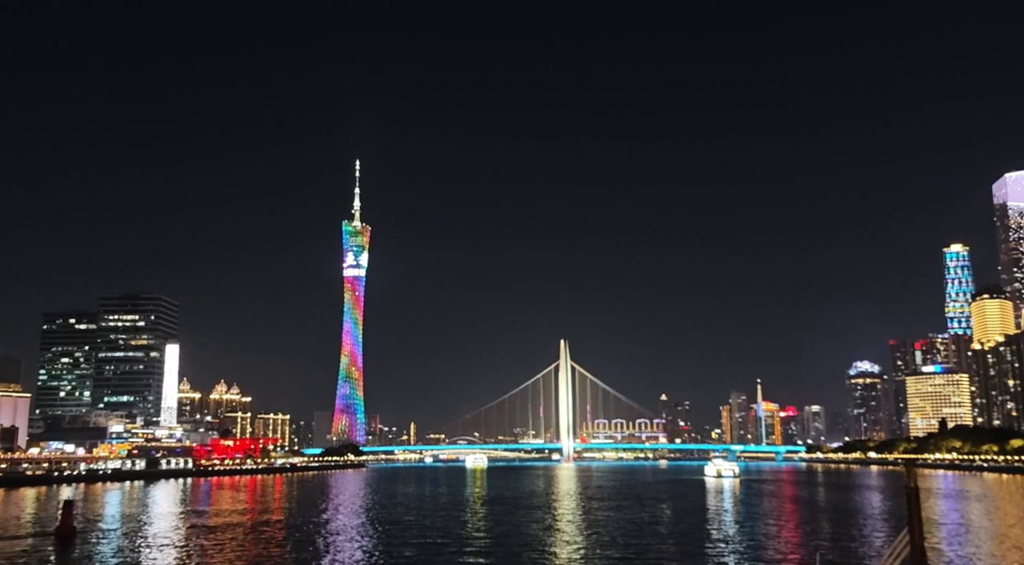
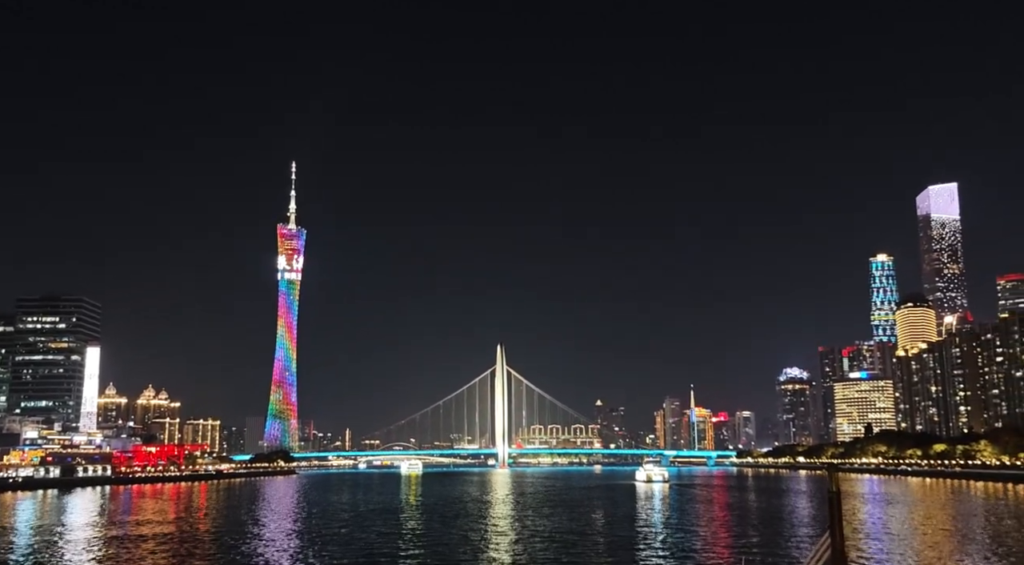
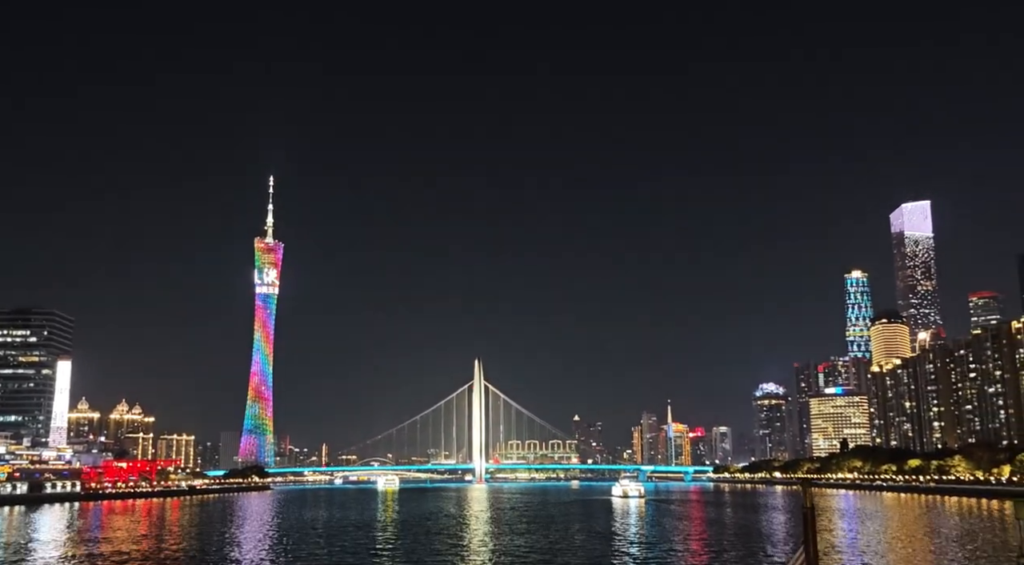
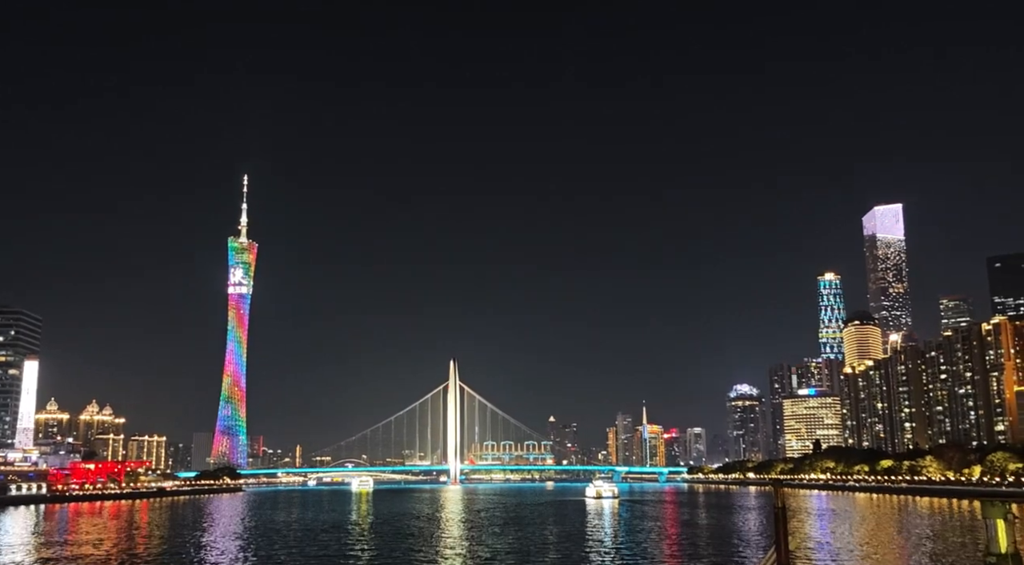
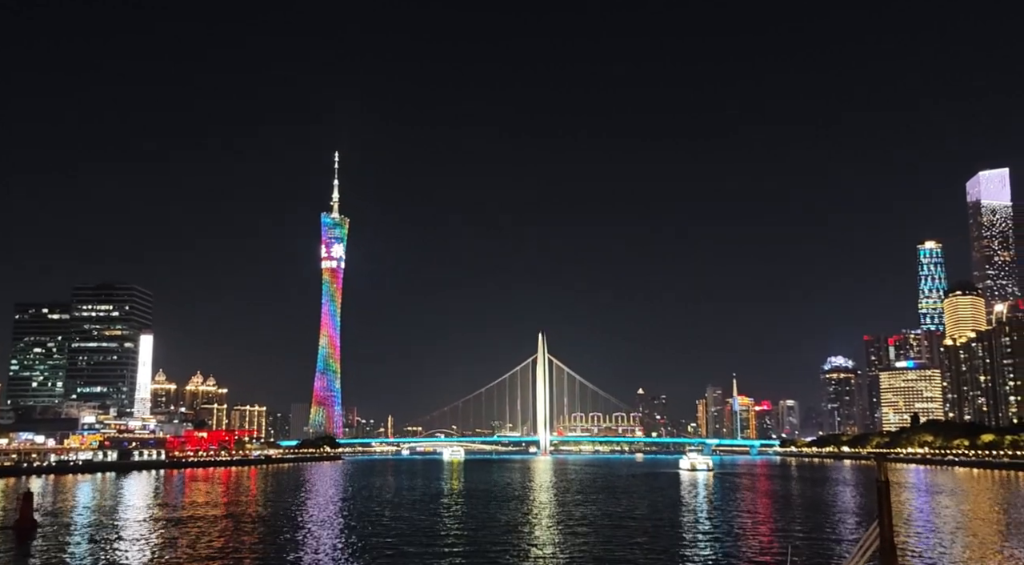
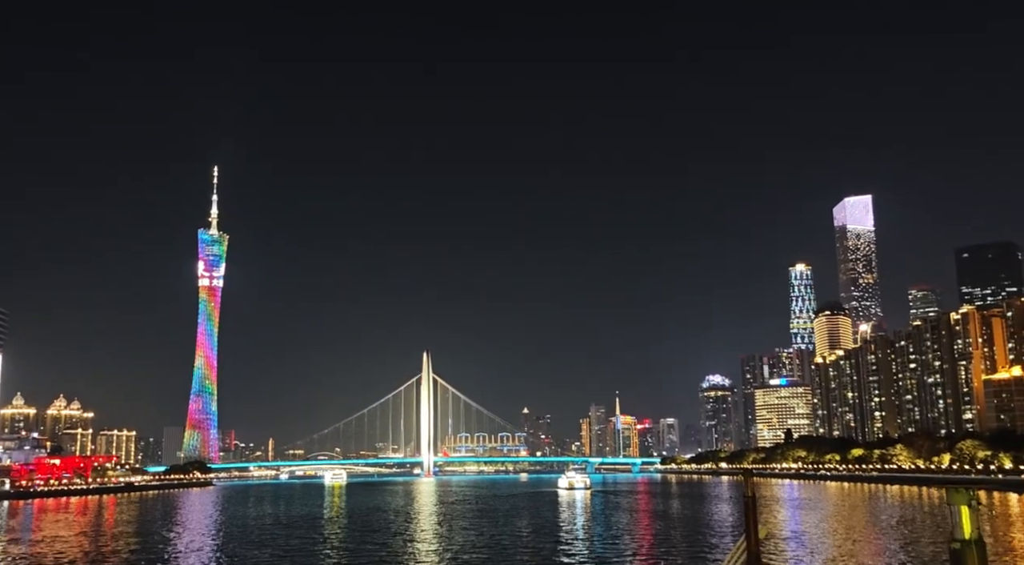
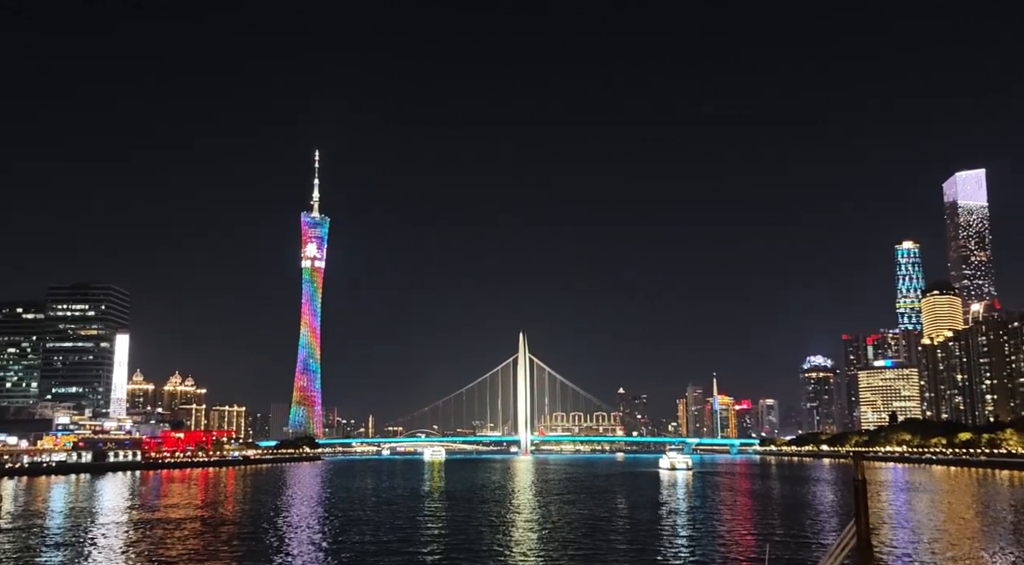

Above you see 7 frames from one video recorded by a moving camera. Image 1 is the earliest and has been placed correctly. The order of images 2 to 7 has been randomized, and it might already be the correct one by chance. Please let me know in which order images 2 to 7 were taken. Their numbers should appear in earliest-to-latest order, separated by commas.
5, 7, 2, 3, 4, 6
